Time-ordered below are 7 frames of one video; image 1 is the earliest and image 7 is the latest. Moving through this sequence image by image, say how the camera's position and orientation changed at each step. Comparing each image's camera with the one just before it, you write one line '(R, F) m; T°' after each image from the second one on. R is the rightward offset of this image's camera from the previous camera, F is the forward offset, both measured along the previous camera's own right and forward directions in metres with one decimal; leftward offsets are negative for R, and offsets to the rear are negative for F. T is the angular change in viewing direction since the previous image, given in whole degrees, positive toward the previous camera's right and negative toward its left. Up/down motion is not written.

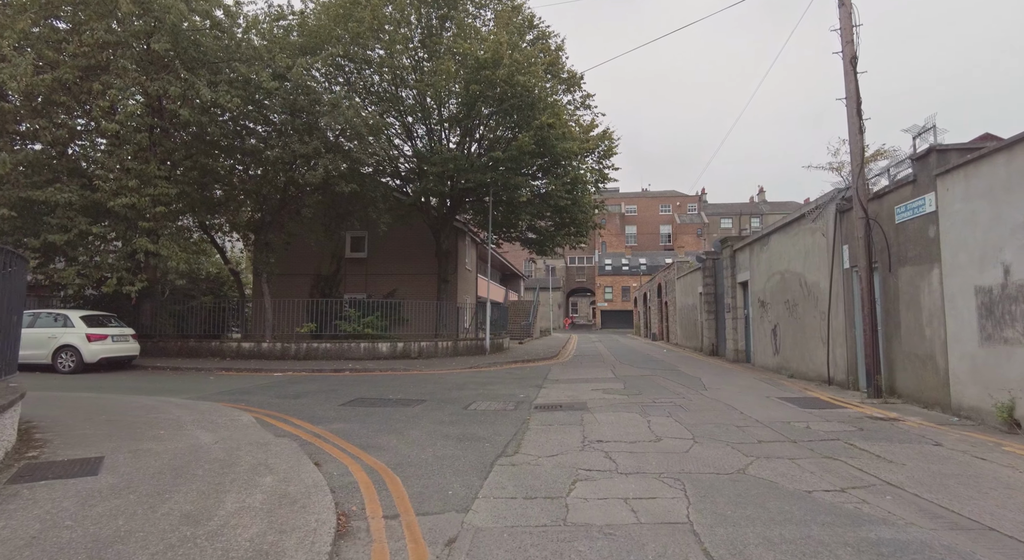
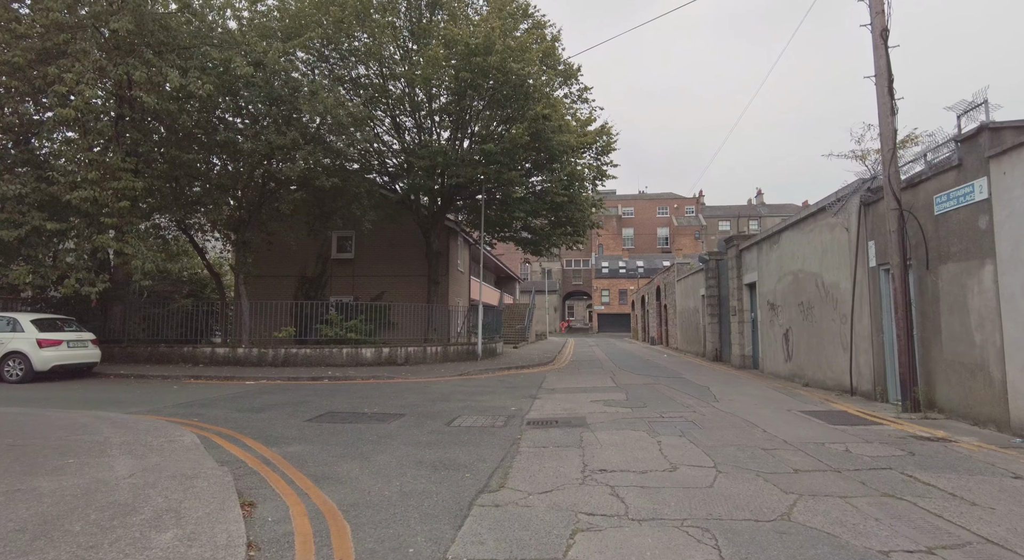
(+0.1, +0.9) m; 0°
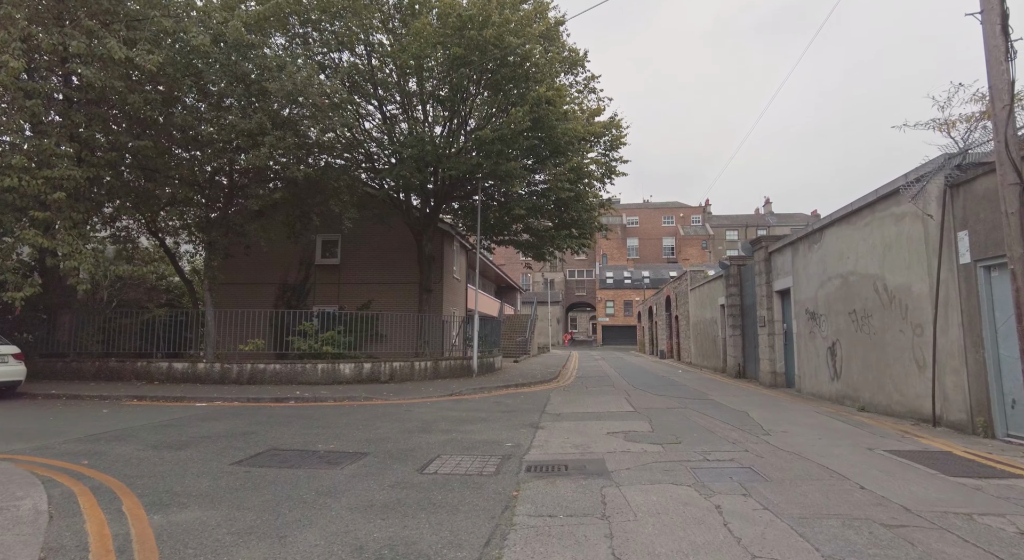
(+0.1, +1.8) m; 0°
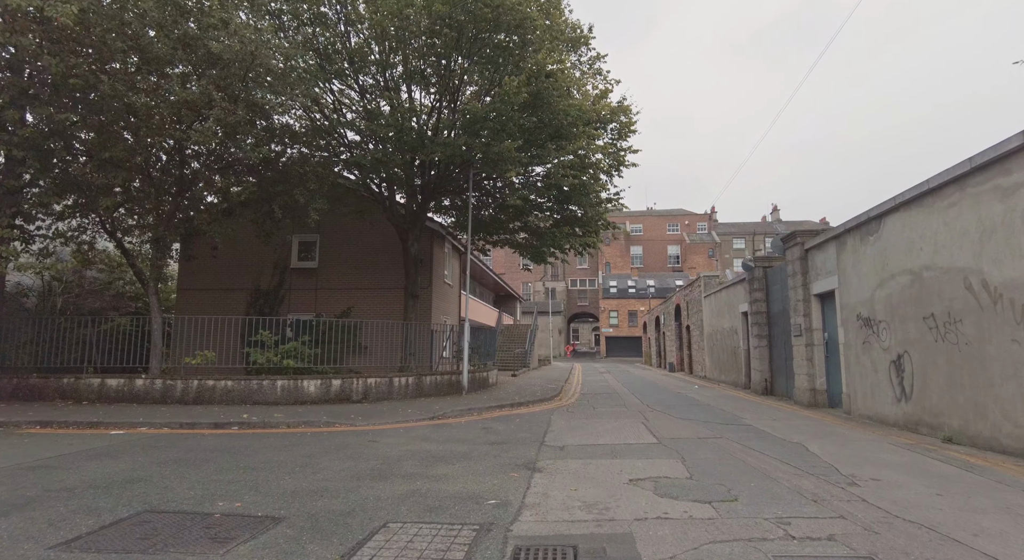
(+0.2, +1.9) m; 0°
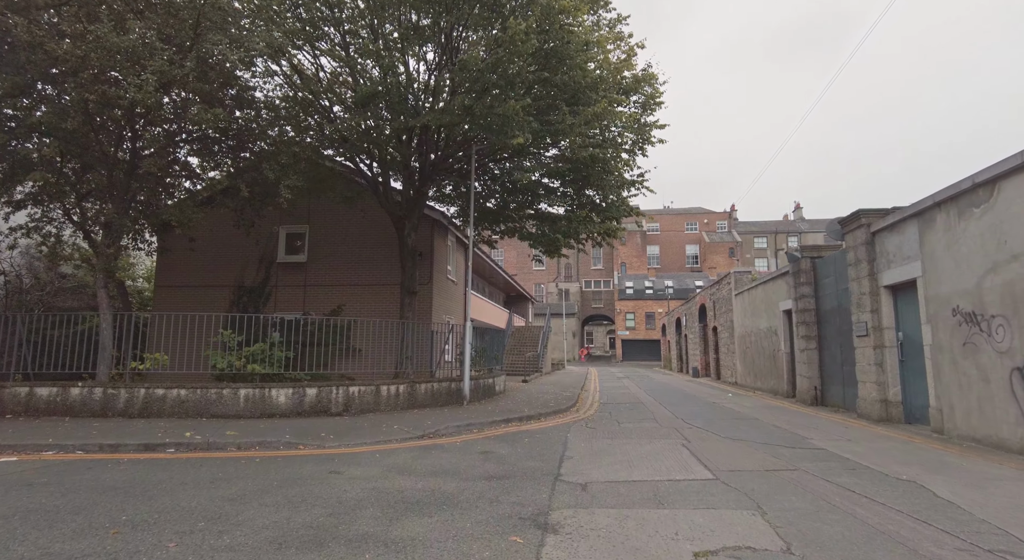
(+0.1, +1.9) m; -1°
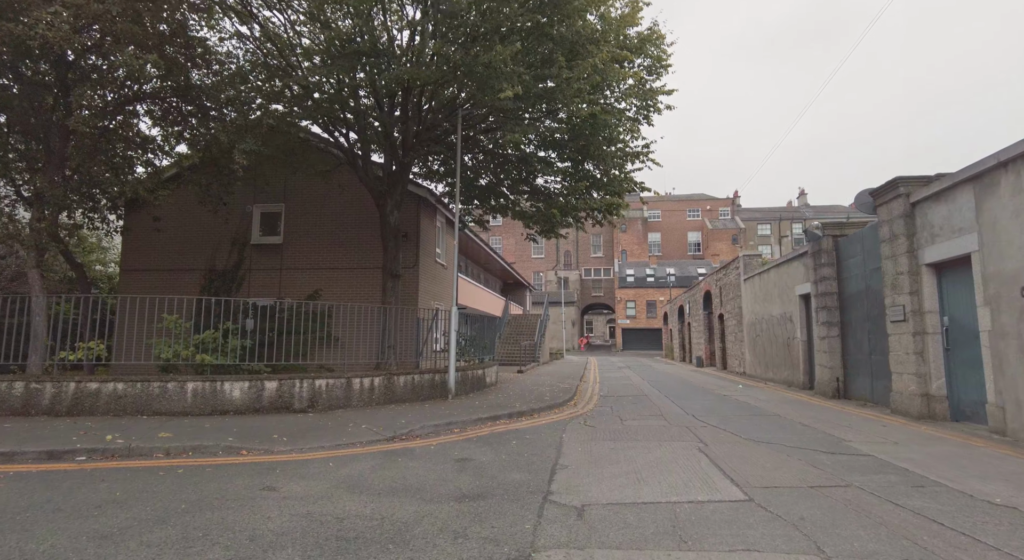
(+0.2, +1.2) m; 0°
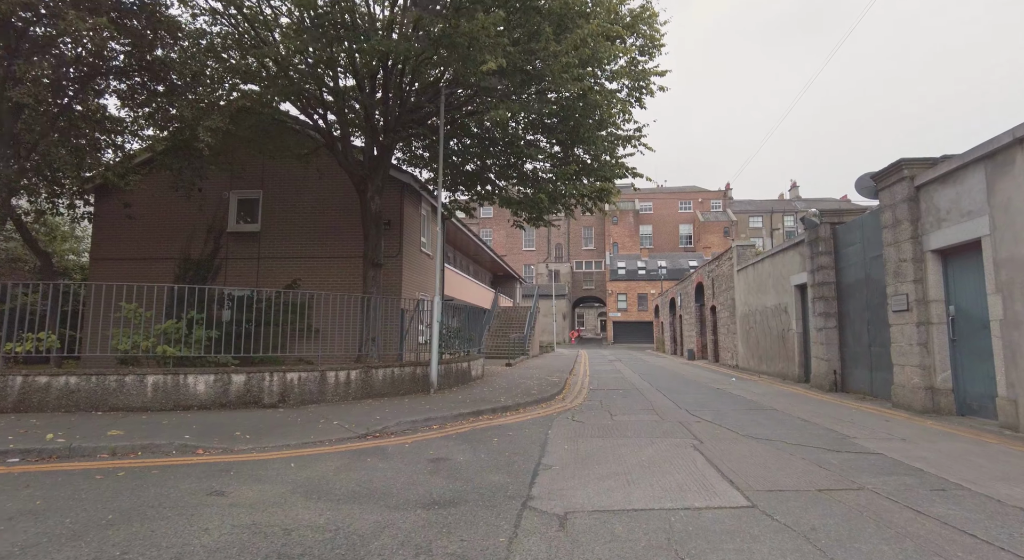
(+0.1, +0.5) m; +1°
